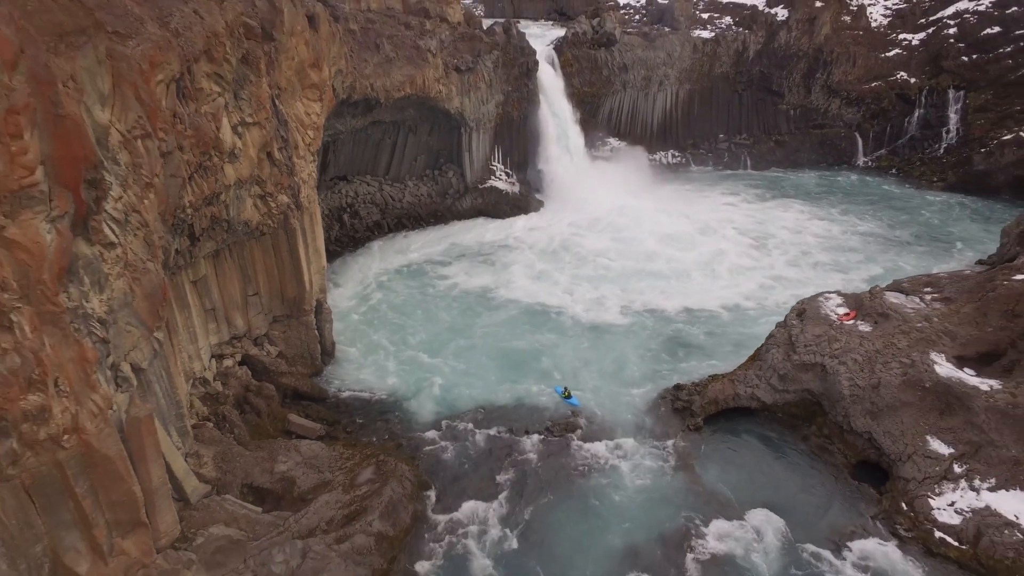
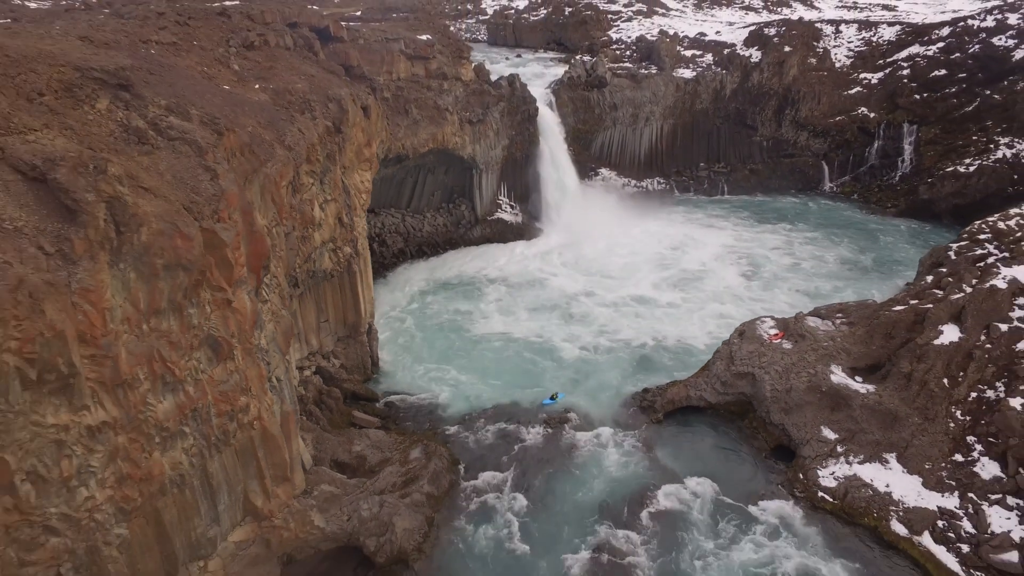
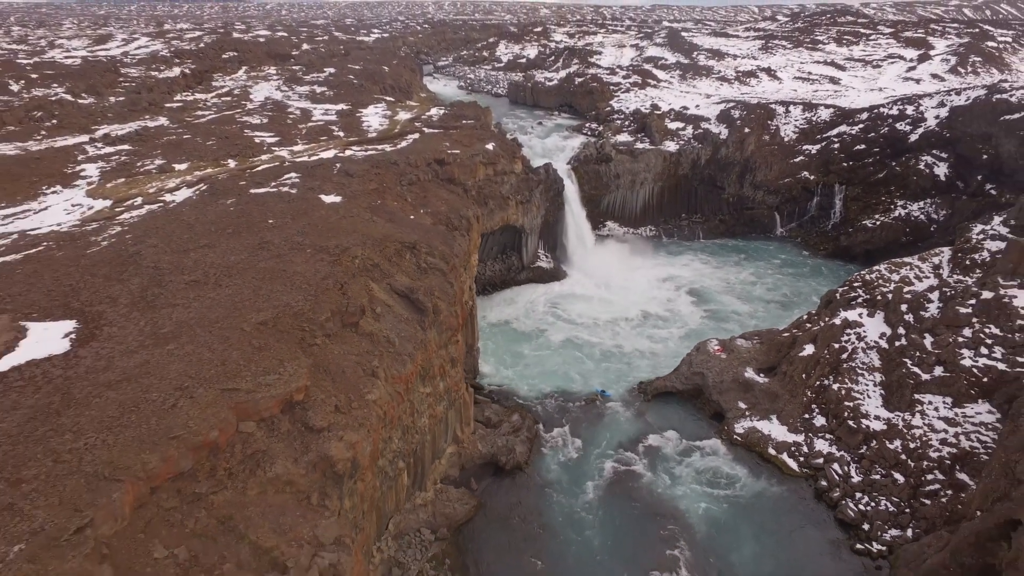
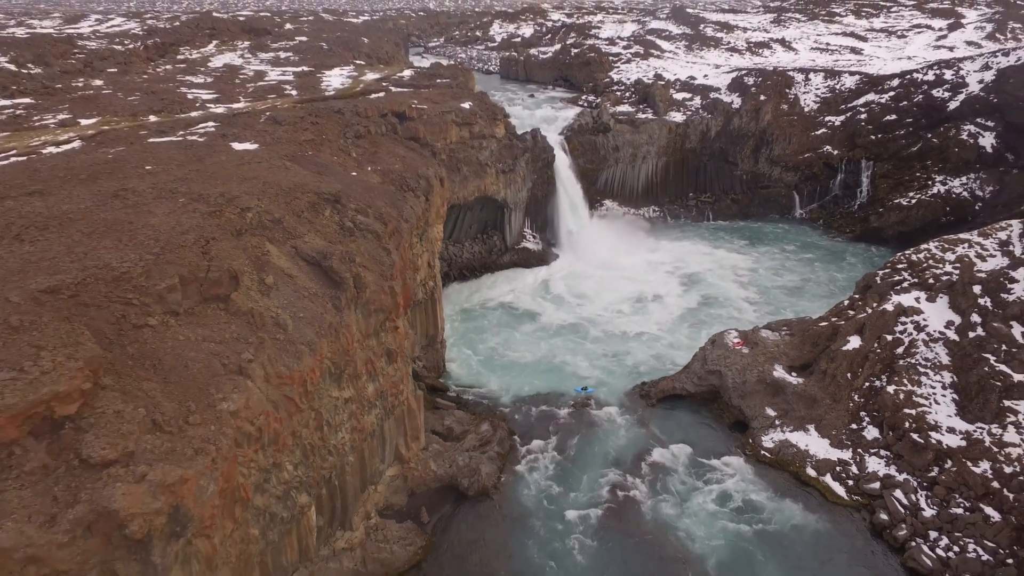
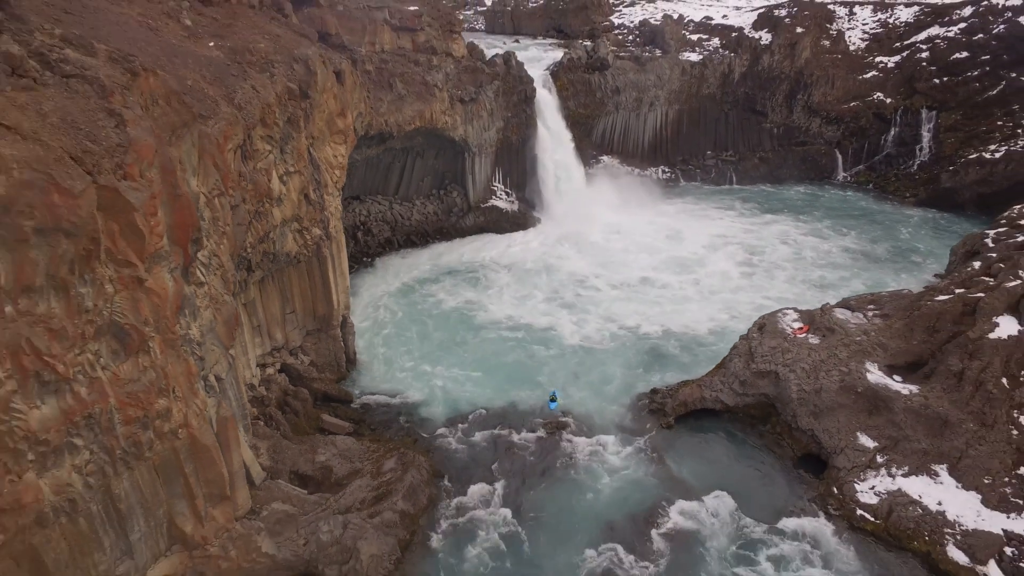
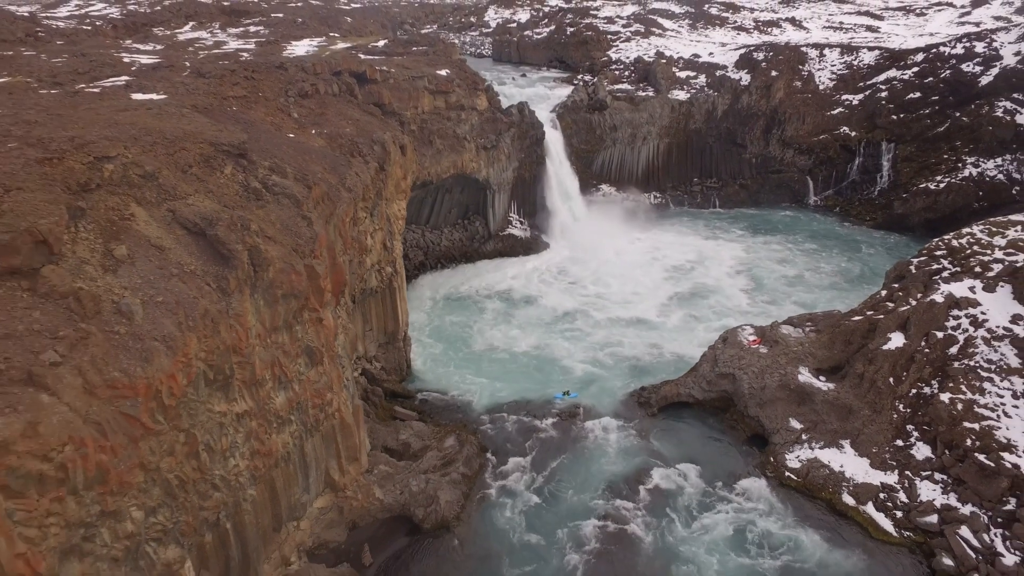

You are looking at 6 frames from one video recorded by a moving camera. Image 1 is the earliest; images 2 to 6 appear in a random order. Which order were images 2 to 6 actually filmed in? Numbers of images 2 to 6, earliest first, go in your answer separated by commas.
5, 2, 6, 4, 3
